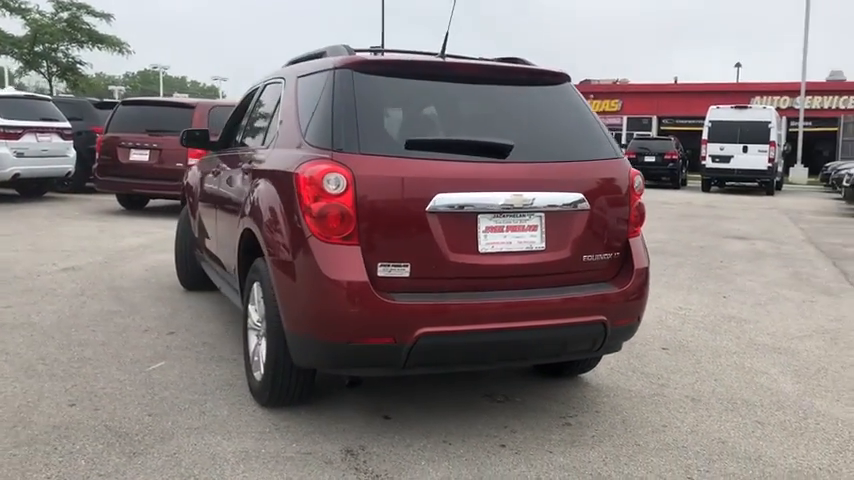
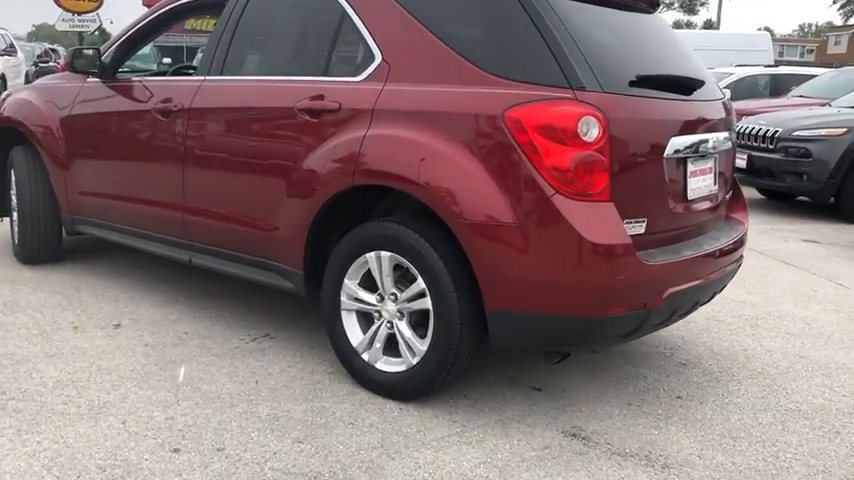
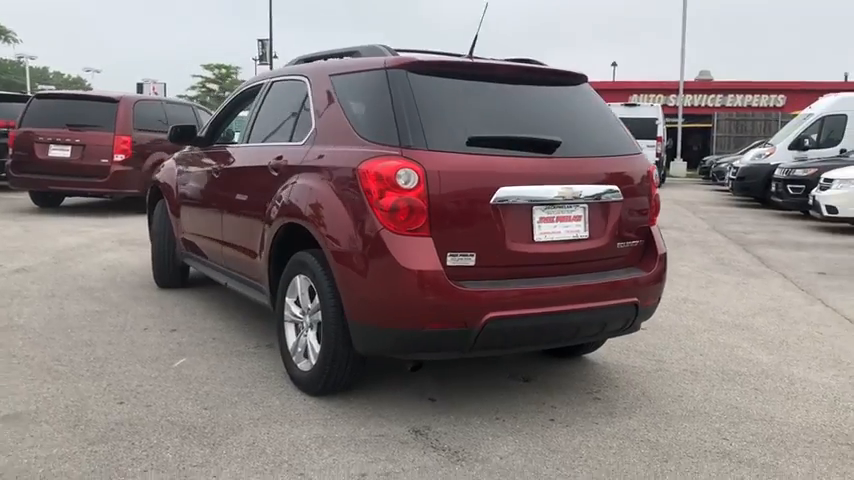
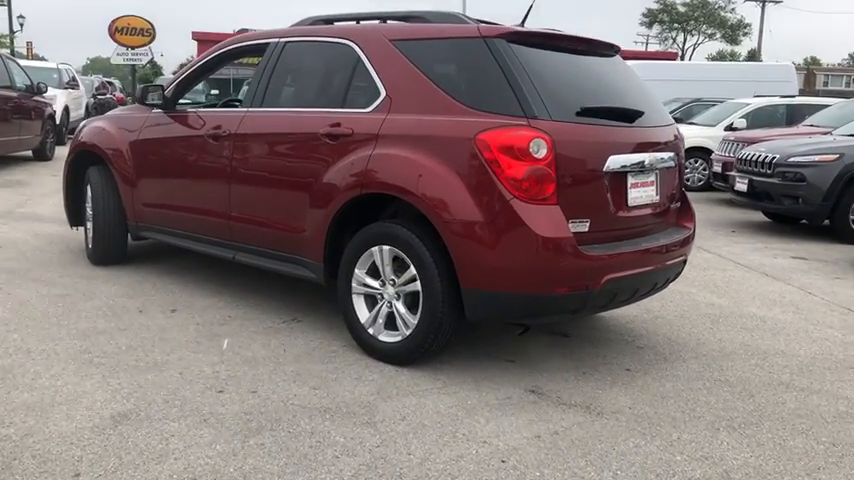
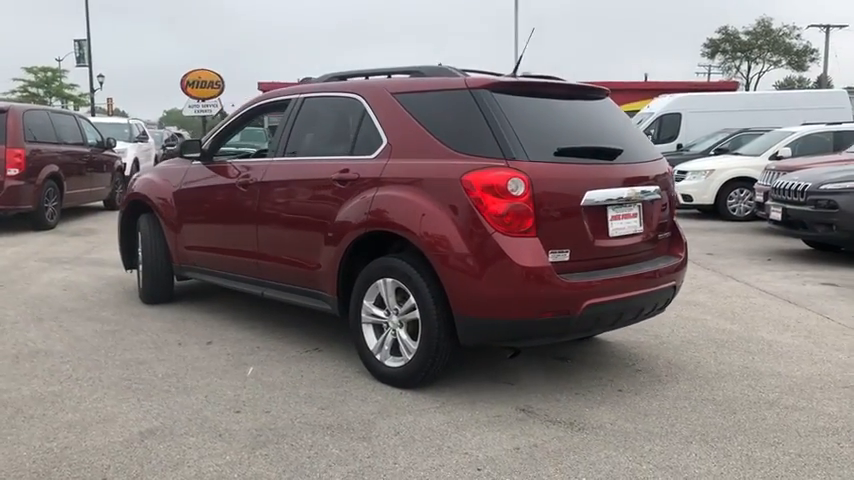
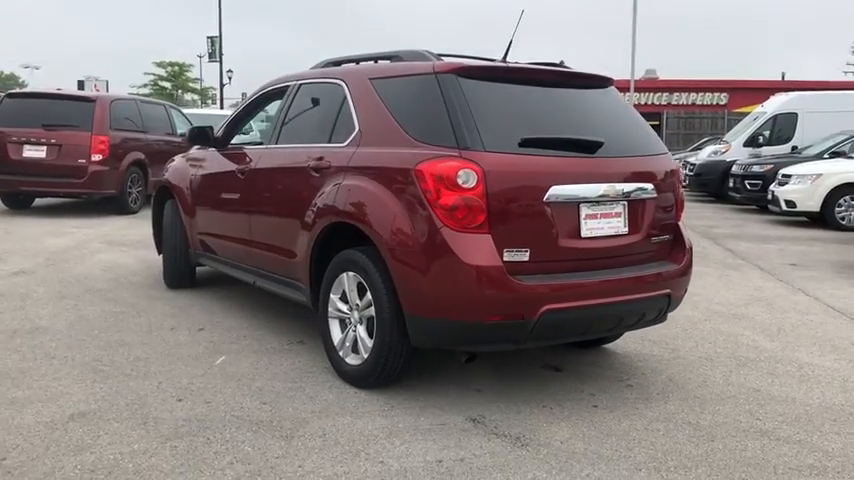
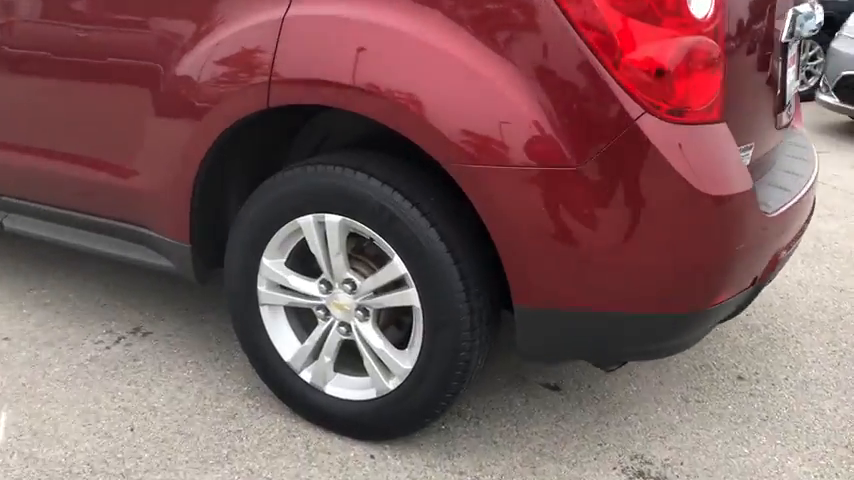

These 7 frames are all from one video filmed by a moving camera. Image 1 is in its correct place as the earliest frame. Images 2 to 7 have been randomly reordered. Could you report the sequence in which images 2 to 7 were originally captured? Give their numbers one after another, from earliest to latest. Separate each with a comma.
3, 6, 5, 4, 2, 7
